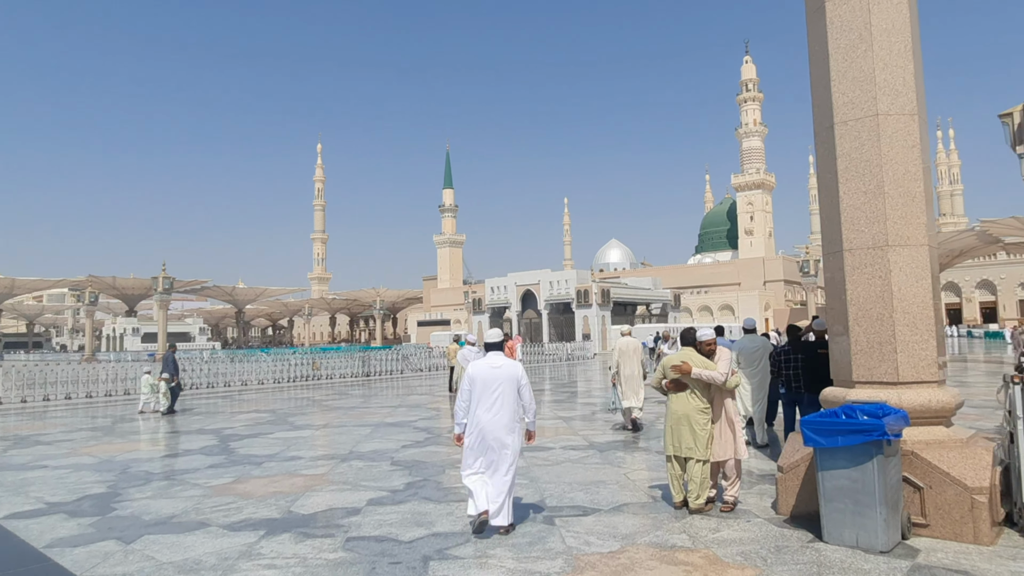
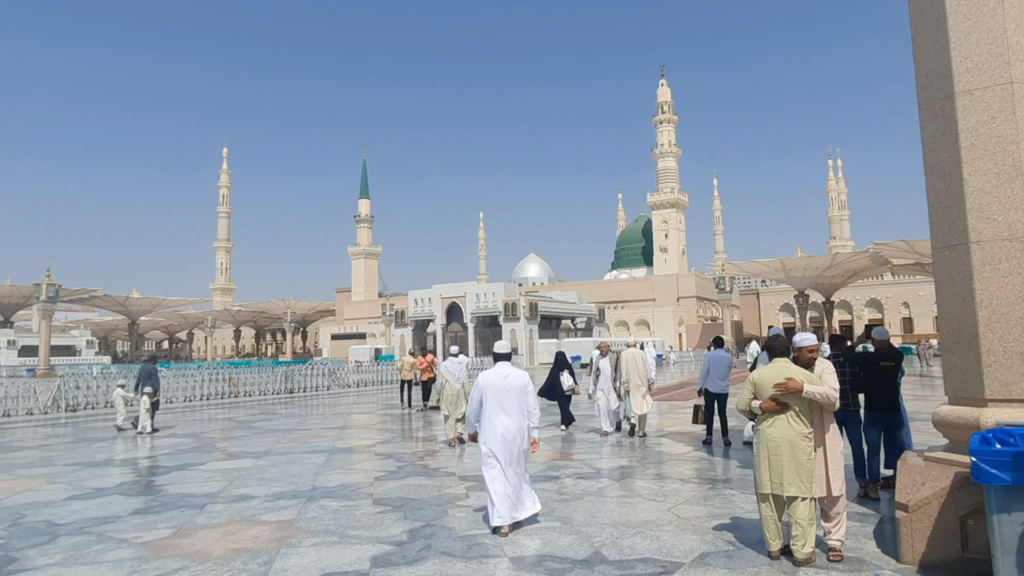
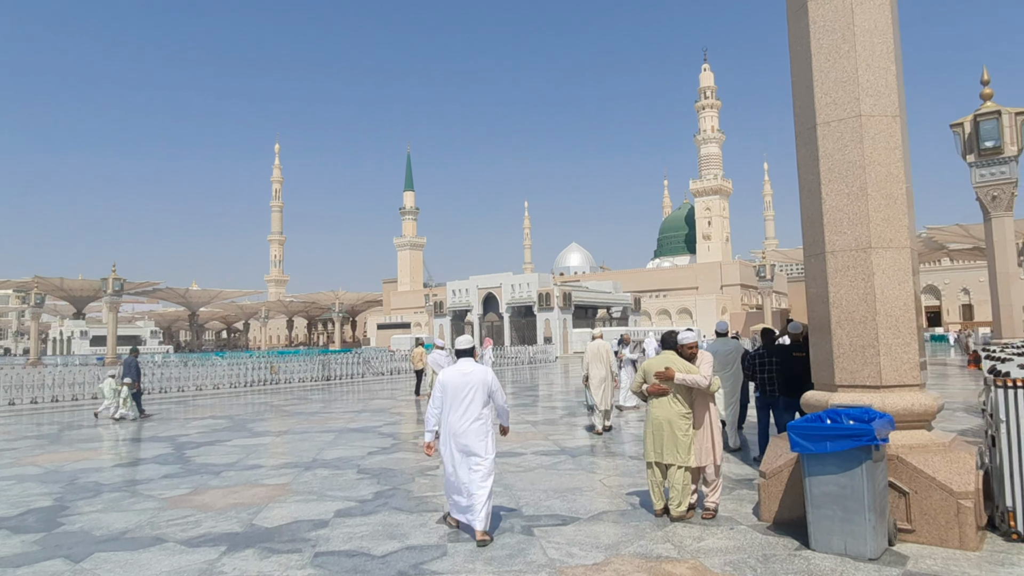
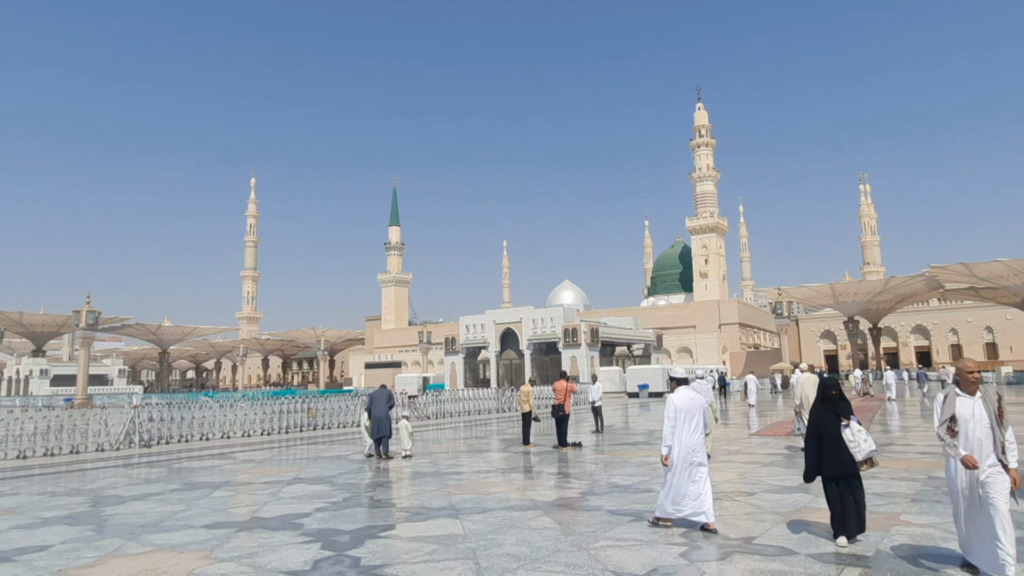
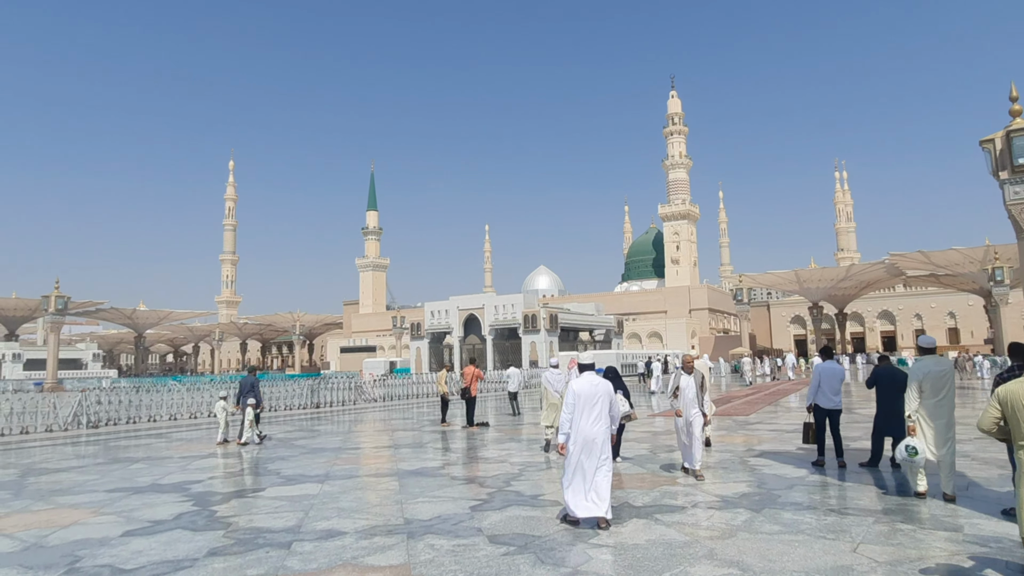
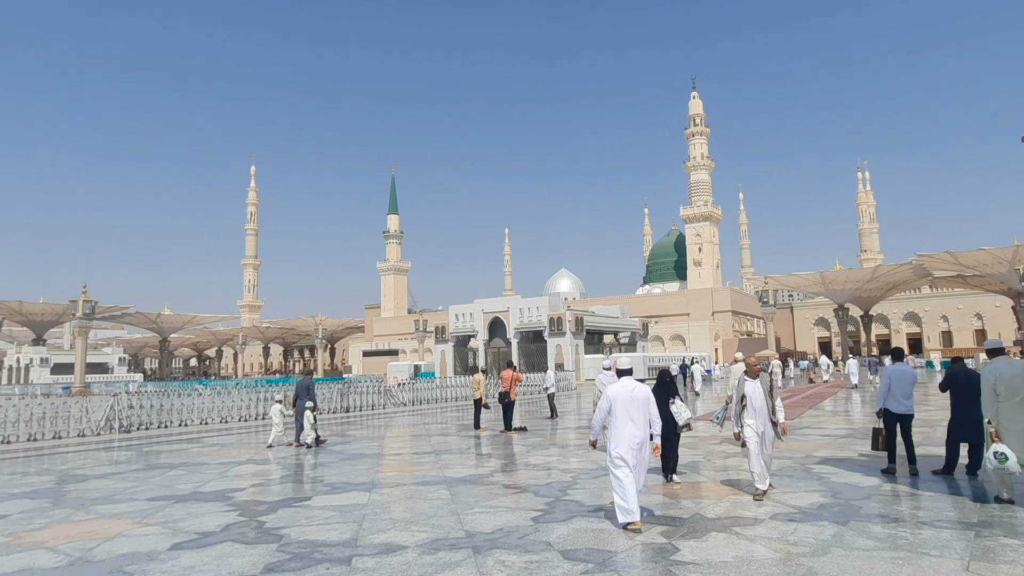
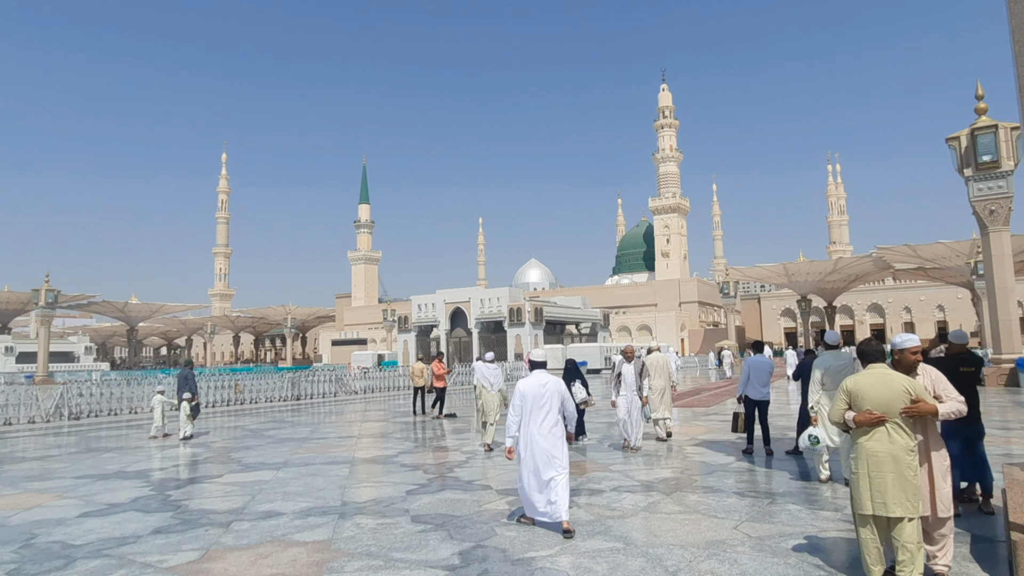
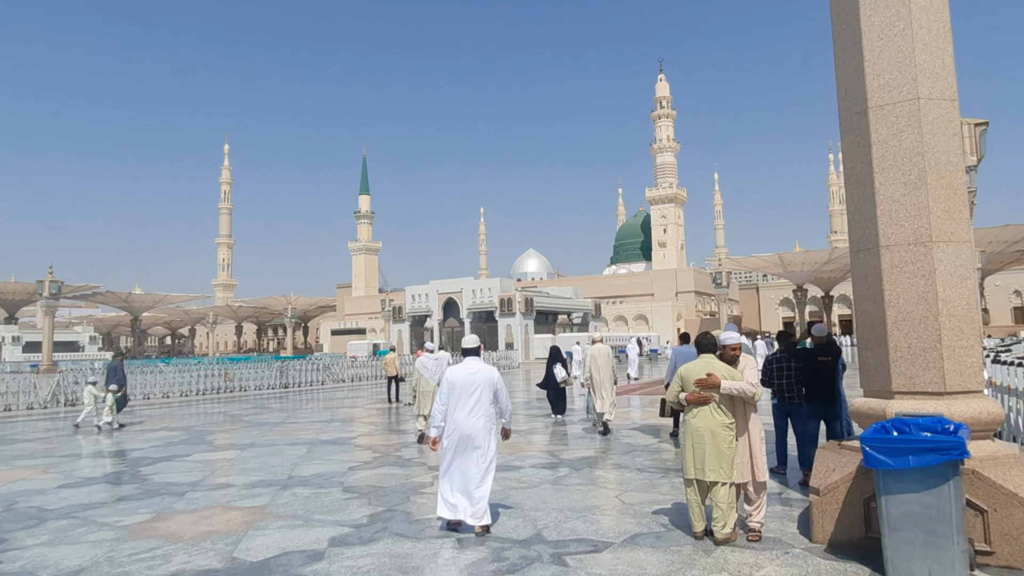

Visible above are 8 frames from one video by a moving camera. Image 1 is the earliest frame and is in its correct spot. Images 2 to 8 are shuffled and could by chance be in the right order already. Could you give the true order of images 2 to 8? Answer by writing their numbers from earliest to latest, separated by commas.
3, 8, 2, 7, 5, 6, 4
